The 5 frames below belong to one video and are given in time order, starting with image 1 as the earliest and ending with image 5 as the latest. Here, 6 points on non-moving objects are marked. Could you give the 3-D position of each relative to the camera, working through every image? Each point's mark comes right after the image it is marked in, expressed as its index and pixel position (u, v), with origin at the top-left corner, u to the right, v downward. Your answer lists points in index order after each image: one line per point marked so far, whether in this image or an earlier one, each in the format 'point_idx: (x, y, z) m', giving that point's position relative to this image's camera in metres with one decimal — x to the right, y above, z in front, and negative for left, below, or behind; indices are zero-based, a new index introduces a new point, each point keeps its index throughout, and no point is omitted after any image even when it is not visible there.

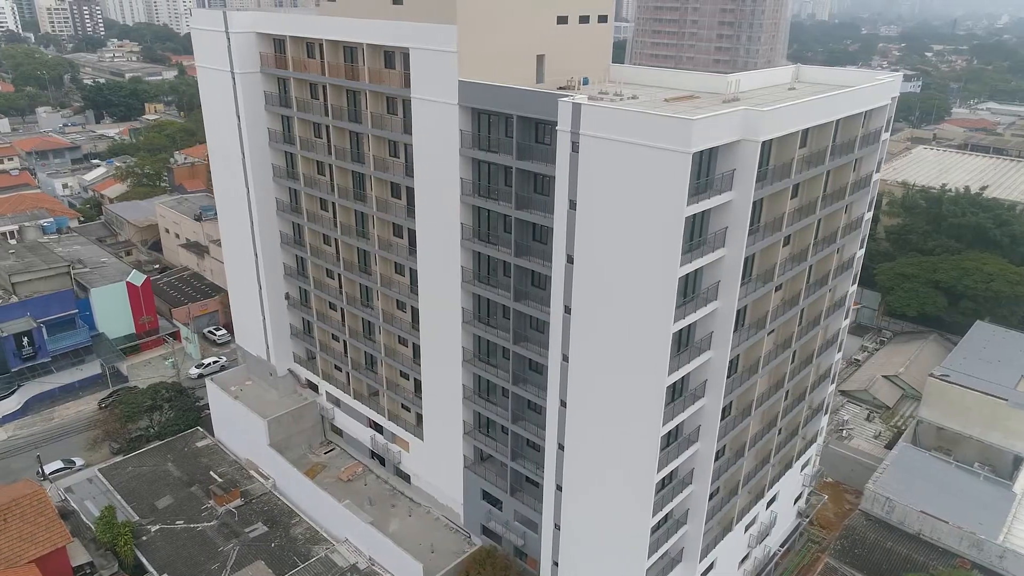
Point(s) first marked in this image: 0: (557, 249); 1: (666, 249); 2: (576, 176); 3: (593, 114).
0: (+1.3, +1.2, +19.6) m
1: (+3.9, +1.0, +17.1) m
2: (+1.8, +3.1, +18.4) m
3: (+2.1, +4.5, +17.3) m
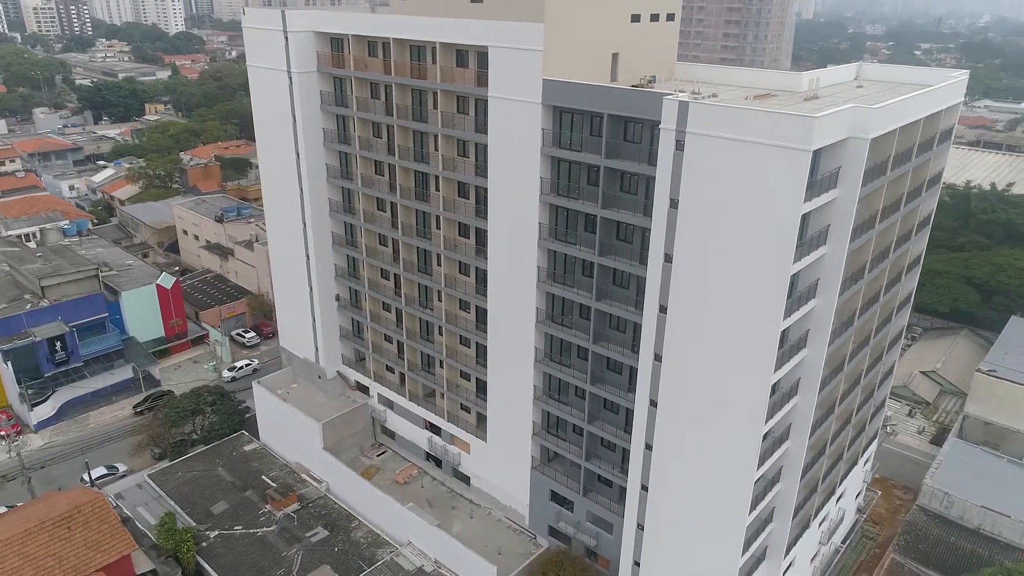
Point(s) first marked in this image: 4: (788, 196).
0: (+4.1, +1.2, +19.5) m
1: (+6.8, +1.0, +17.0) m
2: (+4.6, +3.1, +18.3) m
3: (+5.0, +4.6, +17.2) m
4: (+7.1, +2.3, +16.6) m
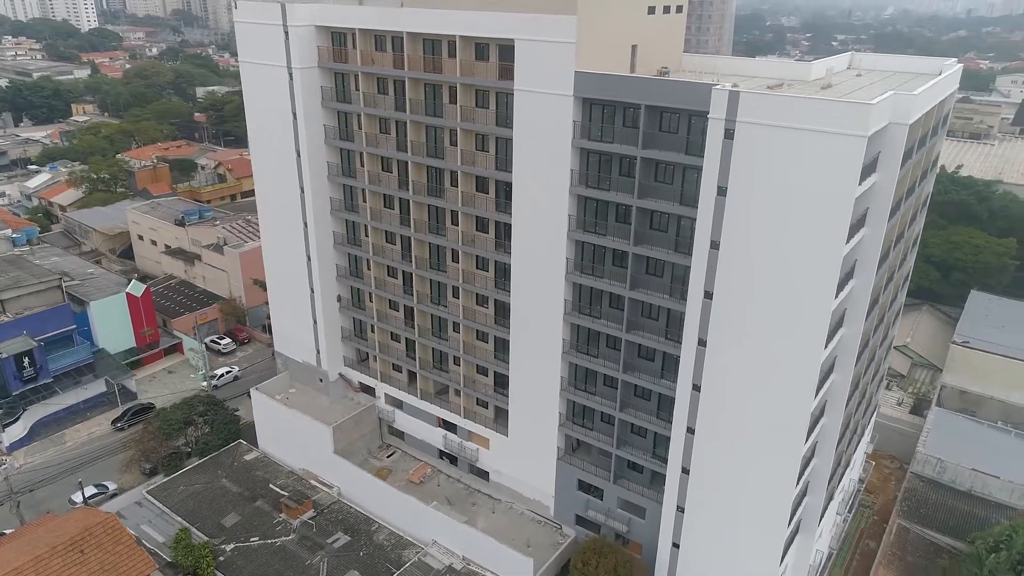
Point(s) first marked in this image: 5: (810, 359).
0: (+5.6, +1.6, +19.9) m
1: (+8.5, +1.5, +17.6) m
2: (+6.1, +3.5, +18.7) m
3: (+6.5, +5.0, +17.7) m
4: (+8.7, +2.8, +17.3) m
5: (+8.7, -2.2, +19.2) m
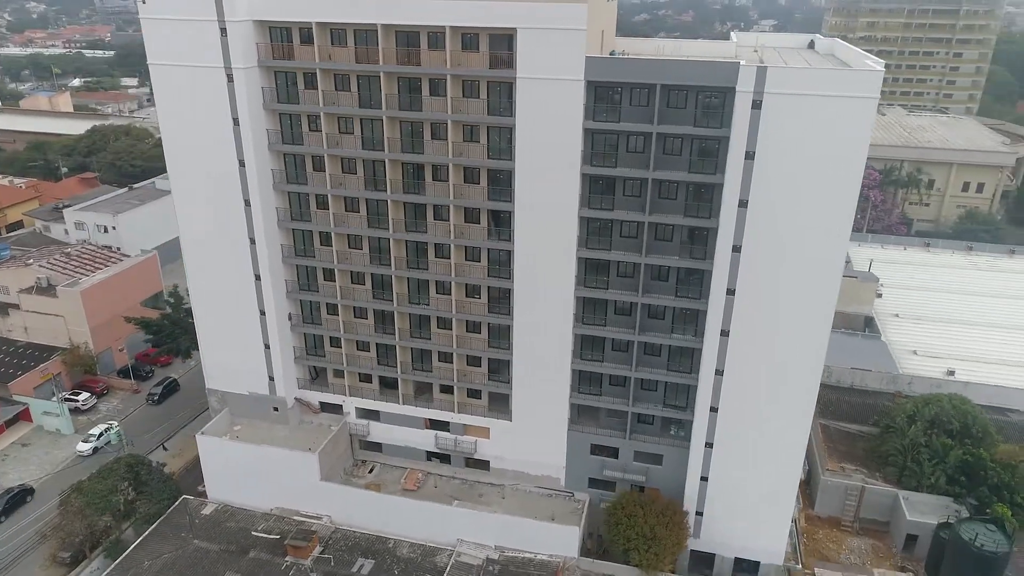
0: (+7.2, +3.1, +22.5) m
1: (+10.7, +3.5, +21.3) m
2: (+7.8, +5.1, +21.5) m
3: (+8.3, +6.6, +20.6) m
4: (+10.8, +4.7, +21.0) m
5: (+10.9, -0.2, +23.0) m
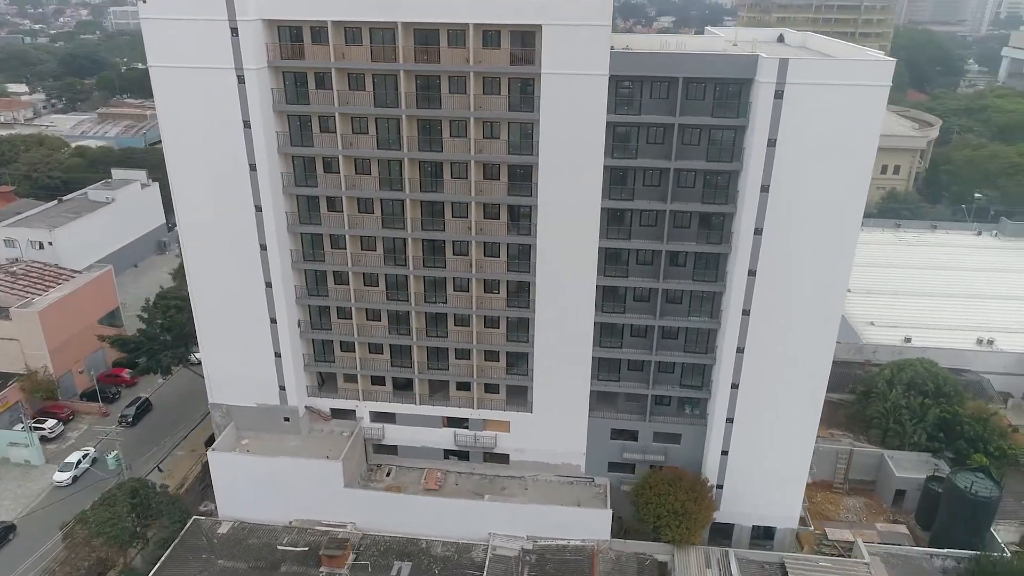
0: (+8.4, +3.7, +23.8) m
1: (+12.0, +4.3, +23.0) m
2: (+9.0, +5.8, +22.8) m
3: (+9.5, +7.3, +22.0) m
4: (+12.1, +5.6, +22.7) m
5: (+12.2, +0.6, +24.7) m
